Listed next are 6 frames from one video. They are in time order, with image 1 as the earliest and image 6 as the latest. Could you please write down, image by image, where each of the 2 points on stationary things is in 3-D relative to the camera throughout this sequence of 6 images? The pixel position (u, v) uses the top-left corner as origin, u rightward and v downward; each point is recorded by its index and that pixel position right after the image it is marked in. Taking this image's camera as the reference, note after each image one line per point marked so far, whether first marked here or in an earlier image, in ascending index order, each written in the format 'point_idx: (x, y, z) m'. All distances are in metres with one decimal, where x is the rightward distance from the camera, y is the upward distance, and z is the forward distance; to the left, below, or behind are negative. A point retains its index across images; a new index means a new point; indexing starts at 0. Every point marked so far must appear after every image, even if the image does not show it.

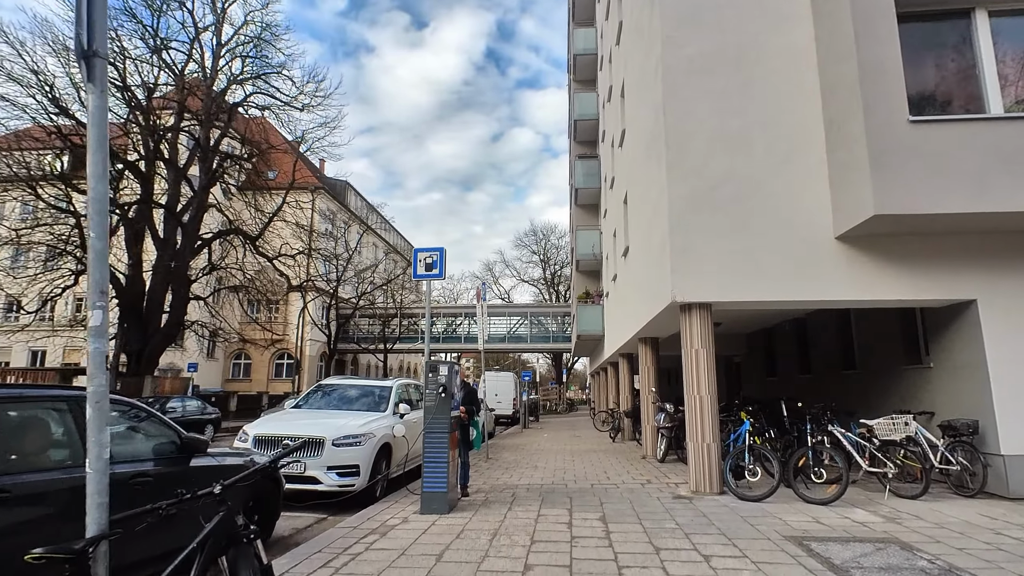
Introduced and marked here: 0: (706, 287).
0: (+2.7, 0.0, +7.8) m
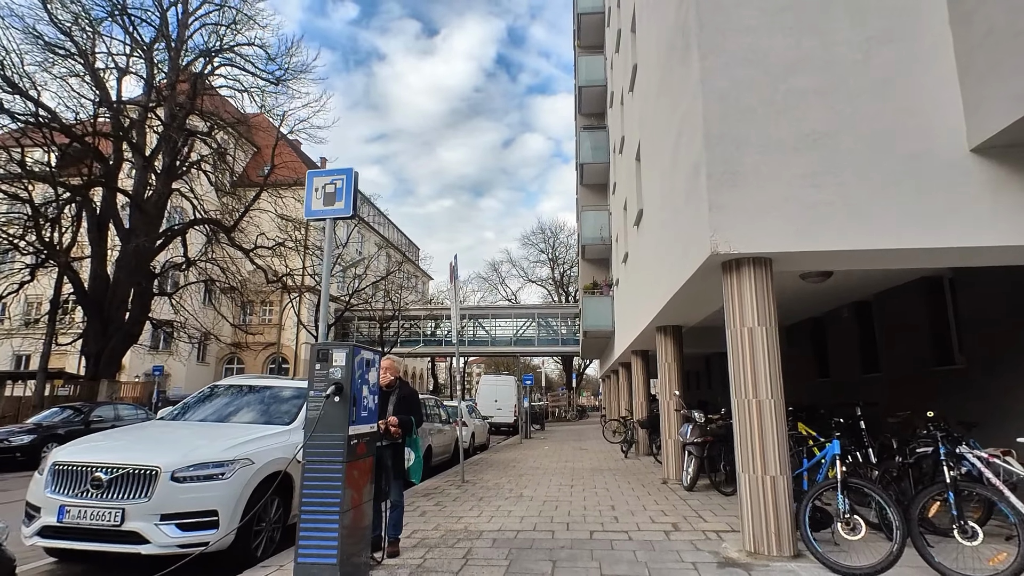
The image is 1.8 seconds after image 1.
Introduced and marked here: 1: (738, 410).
0: (+2.3, +0.5, +5.0) m
1: (+2.1, -1.1, +5.1) m
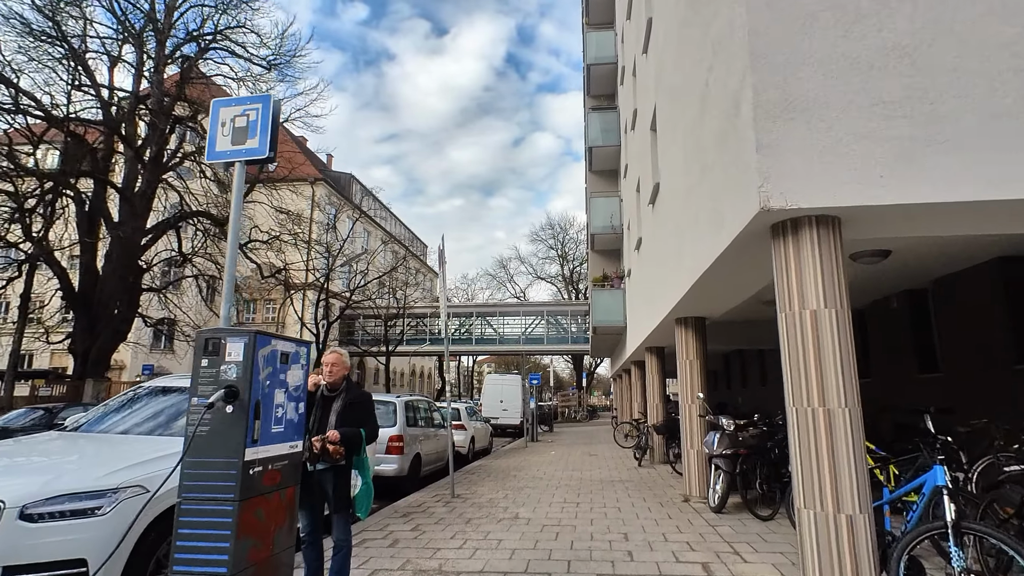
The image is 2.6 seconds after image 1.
0: (+2.1, +0.7, +3.7) m
1: (+1.9, -0.9, +3.8) m
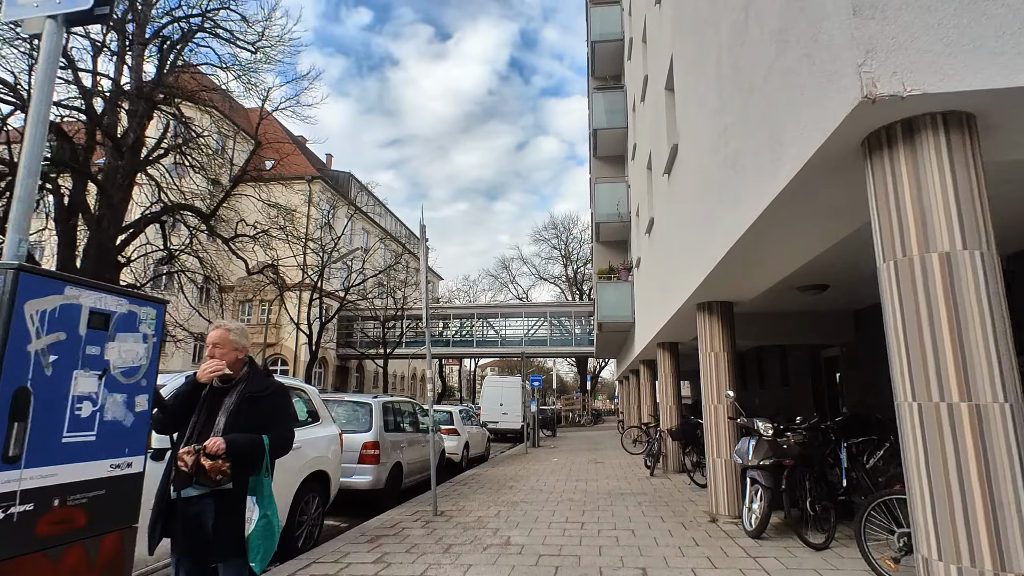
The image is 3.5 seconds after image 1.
0: (+2.0, +1.0, +2.4) m
1: (+1.8, -0.6, +2.5) m
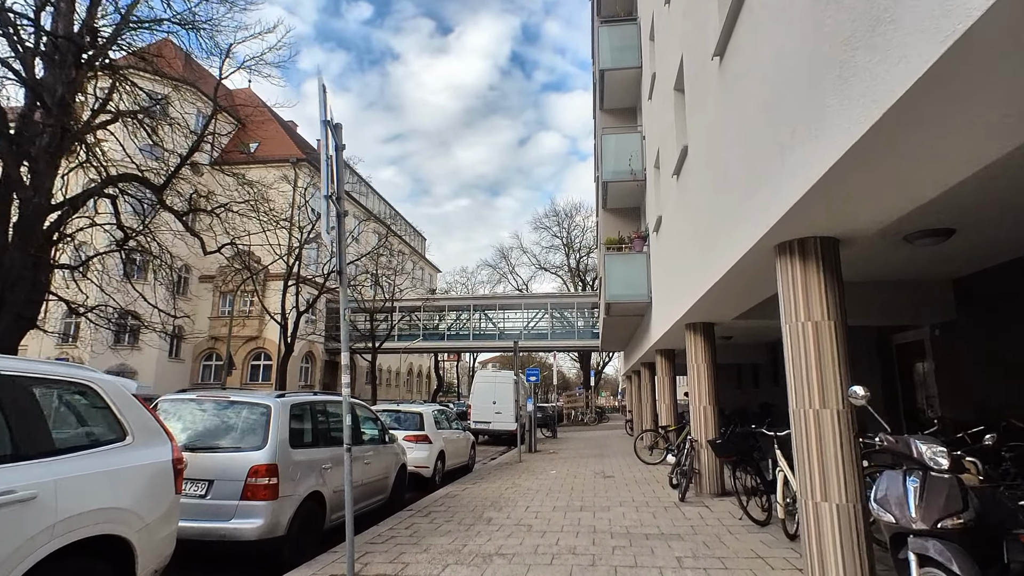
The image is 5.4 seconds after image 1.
0: (+1.7, +1.6, -0.4) m
1: (+1.5, -0.1, -0.3) m
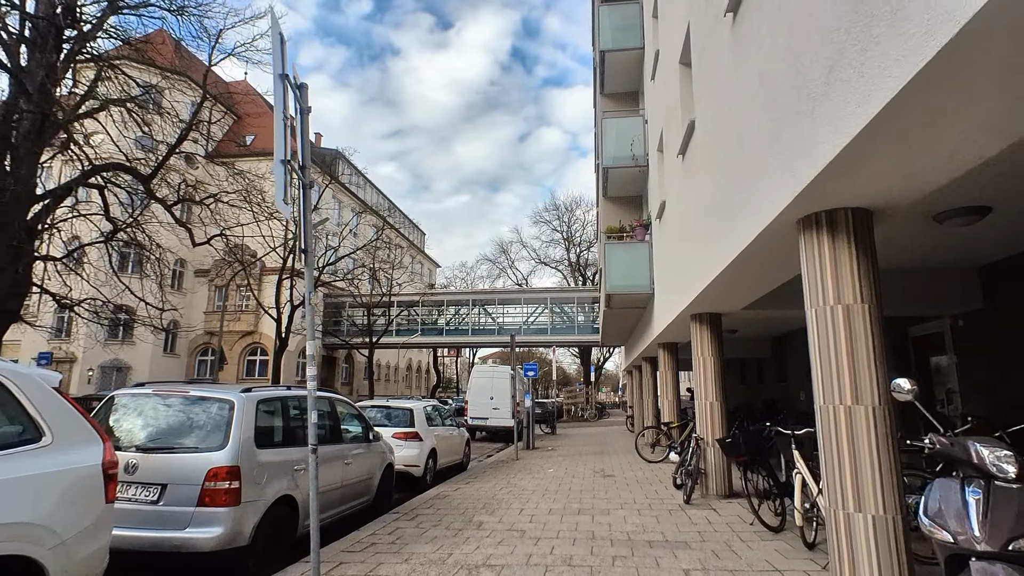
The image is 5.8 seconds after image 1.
0: (+1.6, +1.7, -1.0) m
1: (+1.4, 0.0, -0.9) m
